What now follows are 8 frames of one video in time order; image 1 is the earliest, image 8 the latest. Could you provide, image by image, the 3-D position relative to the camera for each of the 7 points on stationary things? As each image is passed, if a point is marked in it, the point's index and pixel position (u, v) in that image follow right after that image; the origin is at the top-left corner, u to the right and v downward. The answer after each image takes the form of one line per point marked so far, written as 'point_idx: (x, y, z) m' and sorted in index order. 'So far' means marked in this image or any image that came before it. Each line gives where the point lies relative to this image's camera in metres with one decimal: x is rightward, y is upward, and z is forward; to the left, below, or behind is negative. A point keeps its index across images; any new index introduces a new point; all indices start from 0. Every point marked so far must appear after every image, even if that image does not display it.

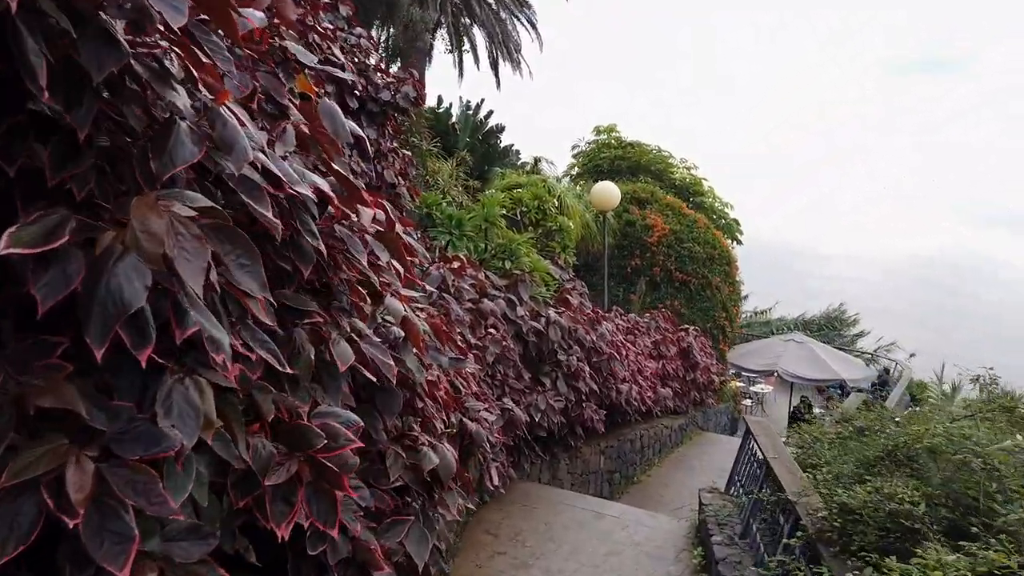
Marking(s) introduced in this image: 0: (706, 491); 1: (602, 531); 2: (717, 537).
0: (+1.3, -1.3, +5.0) m
1: (+0.6, -1.6, +5.0) m
2: (+1.2, -1.4, +4.2) m
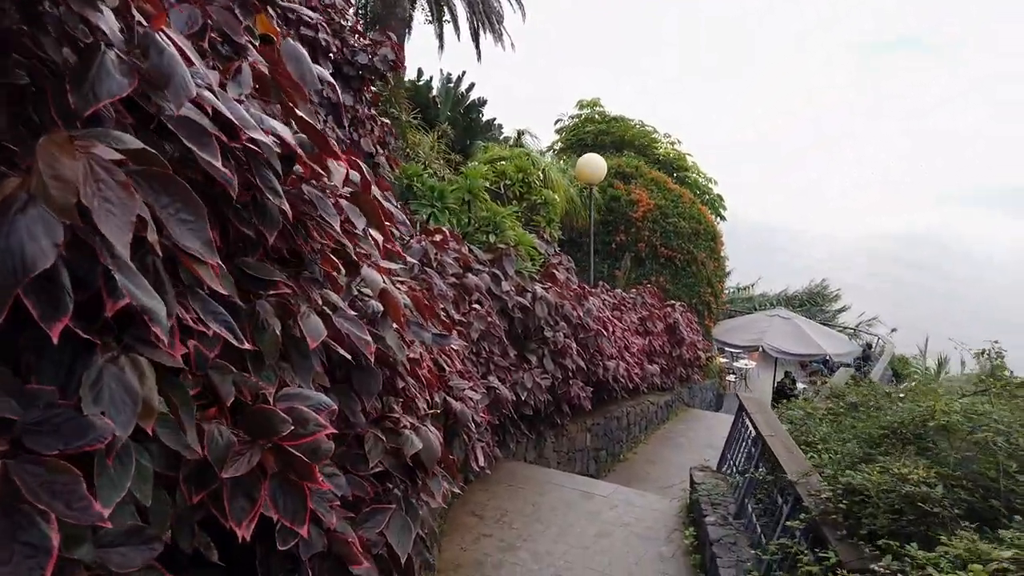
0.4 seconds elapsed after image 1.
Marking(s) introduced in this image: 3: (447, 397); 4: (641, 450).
0: (+1.2, -1.2, +4.8) m
1: (+0.5, -1.5, +4.8) m
2: (+1.1, -1.3, +4.1) m
3: (-0.3, -0.6, +3.9) m
4: (+1.4, -1.8, +8.1) m
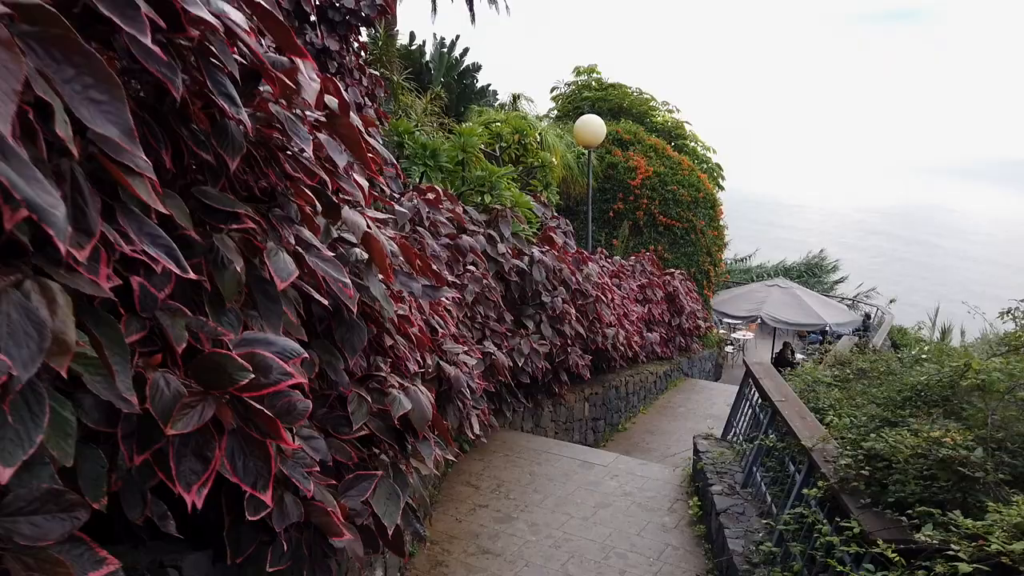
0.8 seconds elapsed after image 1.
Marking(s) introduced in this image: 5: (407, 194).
0: (+1.2, -0.9, +4.7) m
1: (+0.5, -1.2, +4.7) m
2: (+1.1, -1.0, +3.9) m
3: (-0.4, -0.4, +3.7) m
4: (+1.4, -1.4, +7.9) m
5: (-0.6, +0.5, +4.3) m
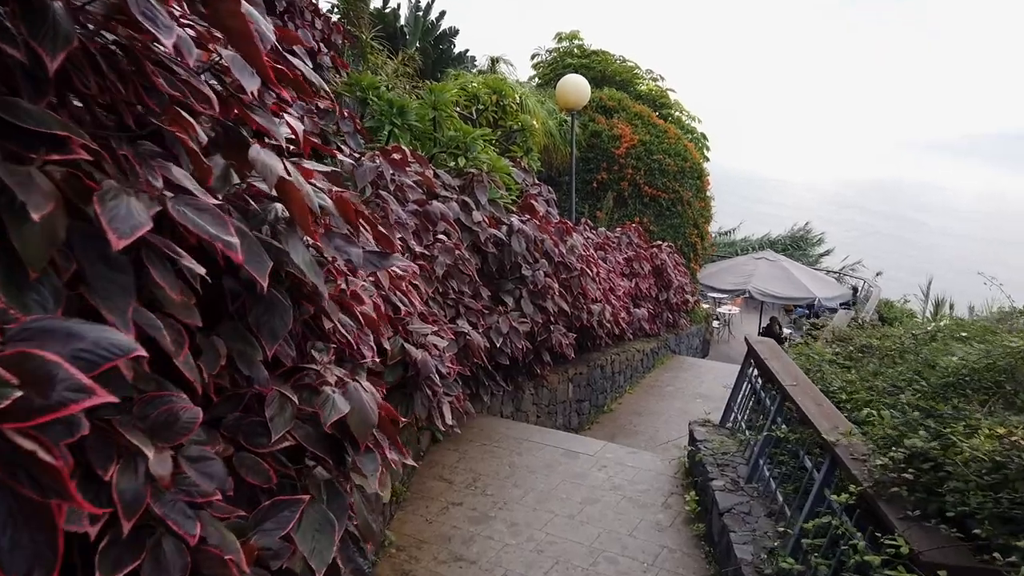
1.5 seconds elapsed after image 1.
0: (+1.0, -0.8, +4.2) m
1: (+0.4, -1.1, +4.2) m
2: (+1.0, -0.9, +3.5) m
3: (-0.5, -0.2, +3.2) m
4: (+1.2, -1.1, +7.5) m
5: (-0.7, +0.7, +3.8) m
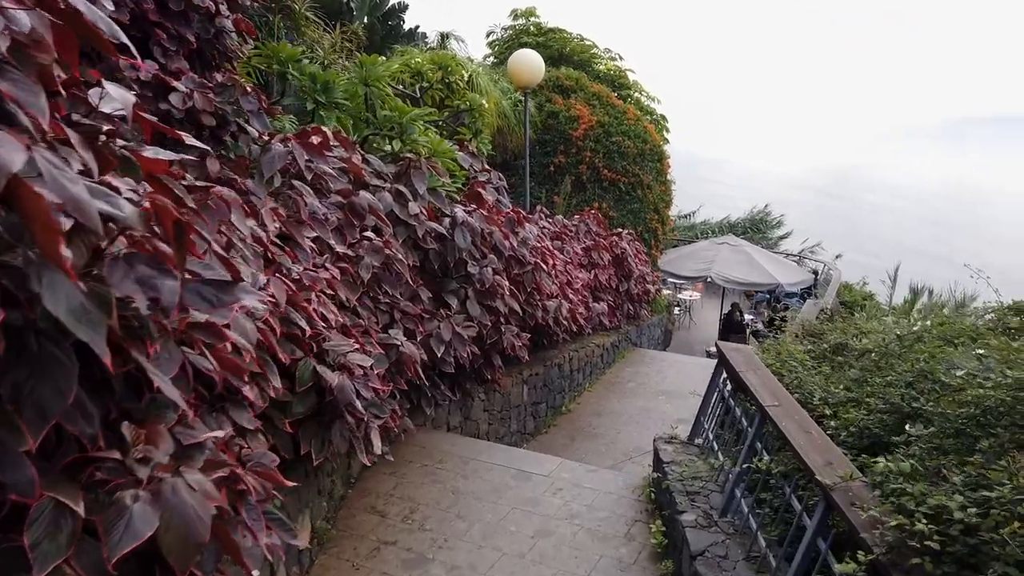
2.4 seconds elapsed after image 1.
0: (+0.8, -0.8, +3.8) m
1: (+0.1, -1.1, +3.7) m
2: (+0.7, -0.9, +3.0) m
3: (-0.7, -0.3, +2.7) m
4: (+0.7, -1.1, +7.1) m
5: (-1.0, +0.6, +3.2) m
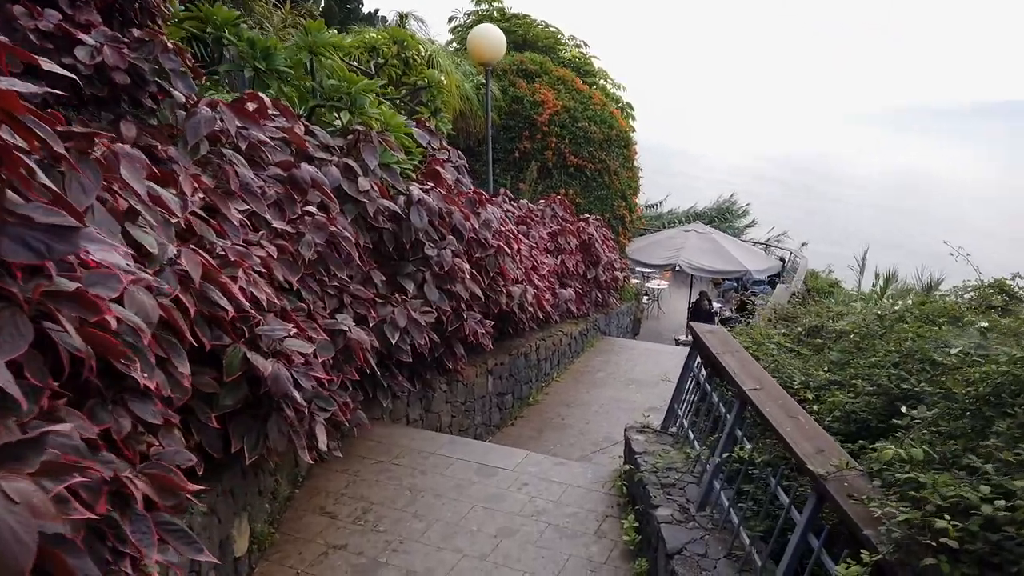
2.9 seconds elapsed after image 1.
0: (+0.6, -0.7, +3.5) m
1: (-0.1, -1.0, +3.5) m
2: (+0.6, -0.8, +2.8) m
3: (-0.8, -0.2, +2.4) m
4: (+0.4, -0.9, +6.8) m
5: (-1.2, +0.7, +2.9) m
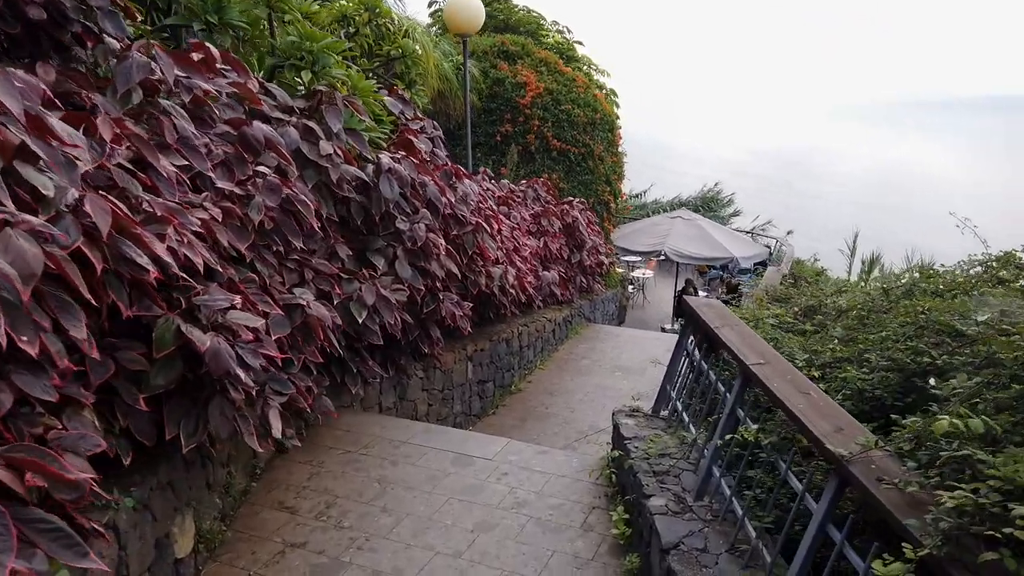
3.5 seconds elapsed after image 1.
0: (+0.5, -0.5, +3.2) m
1: (-0.2, -0.8, +3.2) m
2: (+0.5, -0.7, +2.5) m
3: (-0.9, -0.1, +2.1) m
4: (+0.2, -0.8, +6.6) m
5: (-1.3, +0.8, +2.6) m
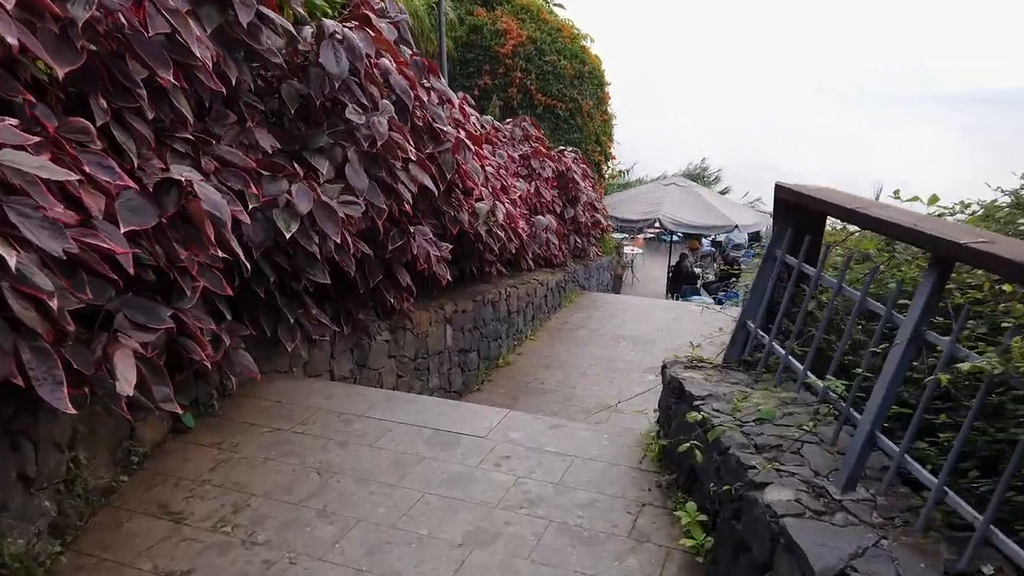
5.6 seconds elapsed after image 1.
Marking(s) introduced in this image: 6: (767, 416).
0: (+0.5, -0.2, +2.2) m
1: (-0.2, -0.5, +2.1) m
2: (+0.5, -0.4, +1.5) m
3: (-0.9, +0.2, +1.0) m
4: (+0.1, -0.5, +5.5) m
5: (-1.2, +1.1, +1.5) m
6: (+0.6, -0.3, +1.8) m
